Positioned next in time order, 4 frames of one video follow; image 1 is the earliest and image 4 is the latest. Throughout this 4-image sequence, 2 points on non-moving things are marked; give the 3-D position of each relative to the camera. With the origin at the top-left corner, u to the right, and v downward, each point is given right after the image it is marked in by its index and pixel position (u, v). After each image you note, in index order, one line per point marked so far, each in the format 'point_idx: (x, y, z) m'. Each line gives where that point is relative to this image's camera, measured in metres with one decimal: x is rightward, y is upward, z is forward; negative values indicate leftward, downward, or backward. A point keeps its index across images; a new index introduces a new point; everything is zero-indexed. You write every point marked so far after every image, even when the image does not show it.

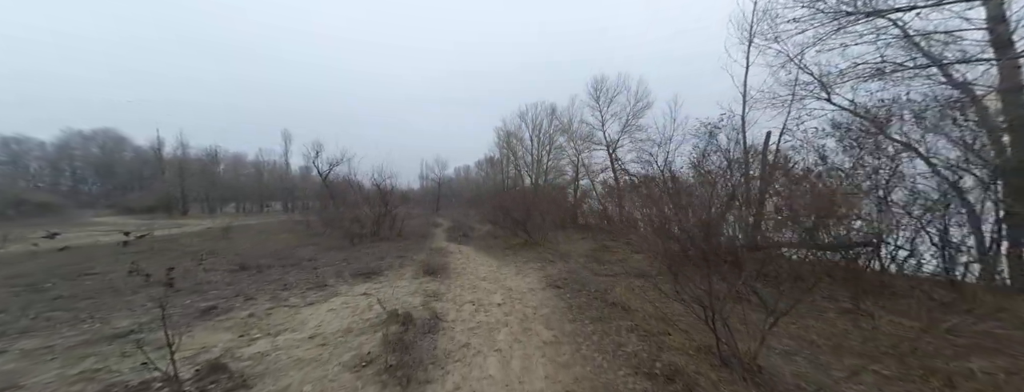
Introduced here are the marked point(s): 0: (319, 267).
0: (-5.5, -2.0, +8.1) m
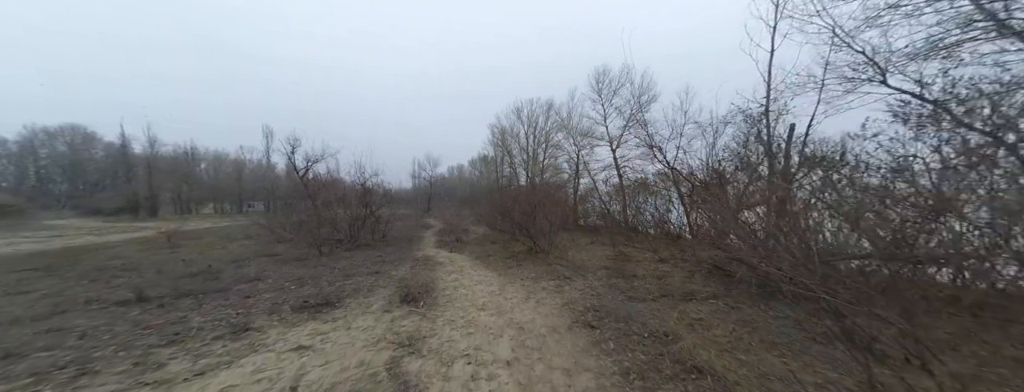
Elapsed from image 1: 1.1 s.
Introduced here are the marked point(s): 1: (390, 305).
0: (-5.3, -2.0, +5.9) m
1: (-2.4, -2.2, +5.7) m
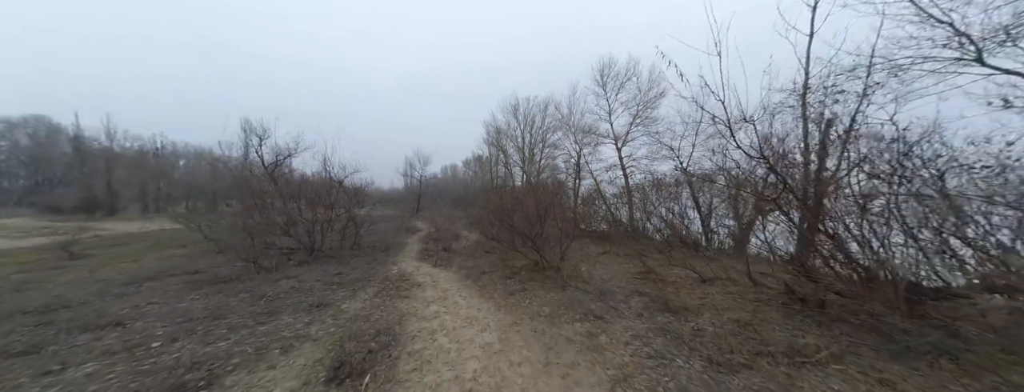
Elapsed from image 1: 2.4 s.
0: (-5.2, -2.0, +3.3) m
1: (-2.3, -2.1, +3.1) m
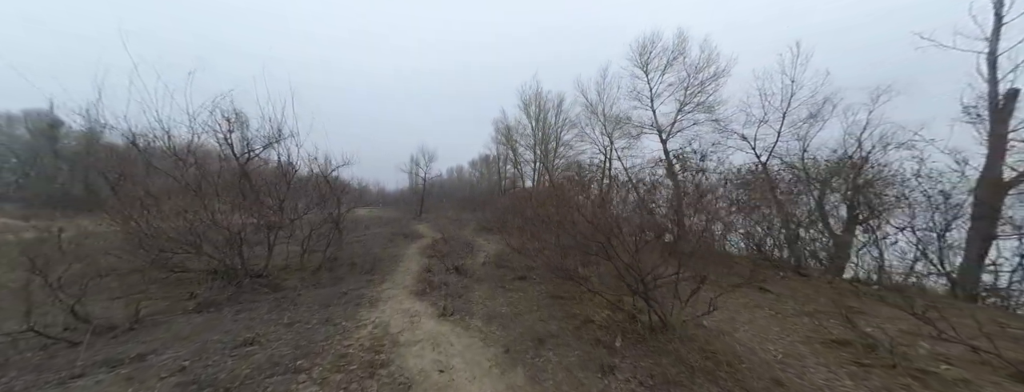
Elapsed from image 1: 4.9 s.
0: (-4.0, -1.8, -1.0) m
1: (-1.1, -1.9, -1.2) m
